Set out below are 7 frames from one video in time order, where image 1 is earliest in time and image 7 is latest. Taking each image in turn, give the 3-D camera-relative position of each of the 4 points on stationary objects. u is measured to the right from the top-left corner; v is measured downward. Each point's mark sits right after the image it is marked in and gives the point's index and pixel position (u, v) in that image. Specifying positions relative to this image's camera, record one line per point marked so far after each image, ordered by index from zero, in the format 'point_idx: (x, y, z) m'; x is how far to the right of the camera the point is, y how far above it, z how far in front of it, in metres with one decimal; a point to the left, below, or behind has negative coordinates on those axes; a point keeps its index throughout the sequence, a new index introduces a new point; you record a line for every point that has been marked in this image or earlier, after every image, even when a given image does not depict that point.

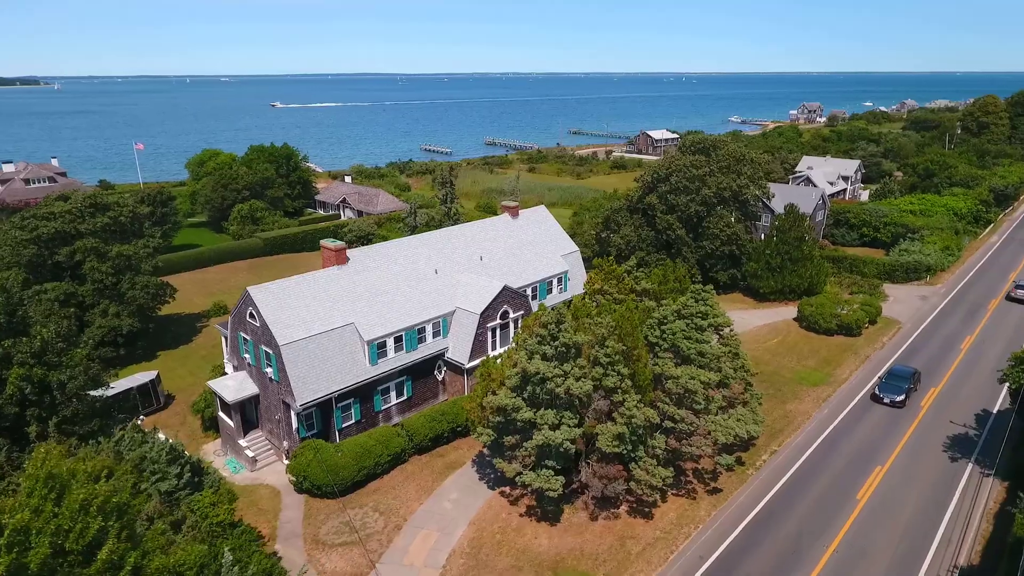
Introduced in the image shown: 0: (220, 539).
0: (-8.7, -7.5, +18.8) m
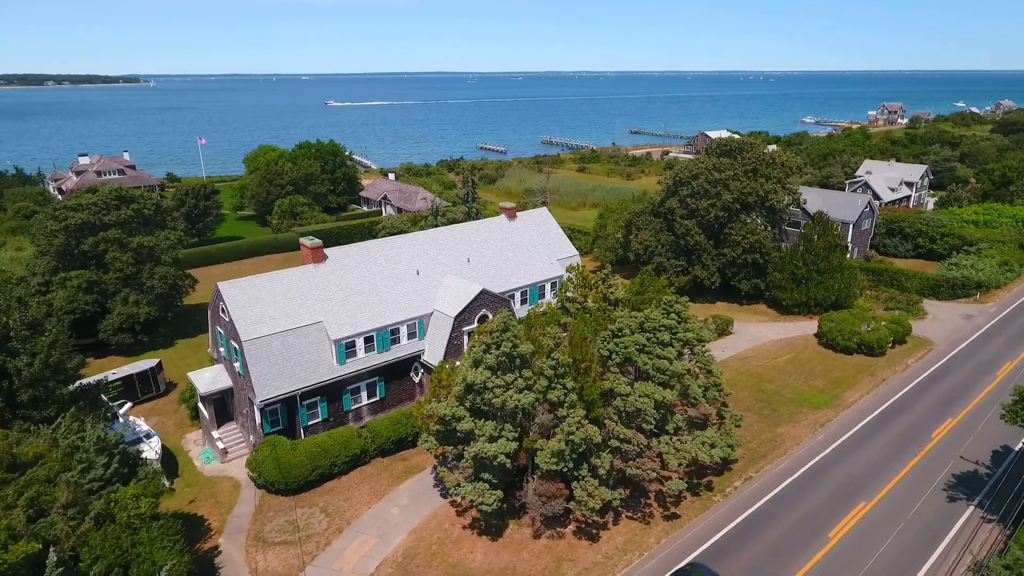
0: (-11.6, -7.4, +19.1) m
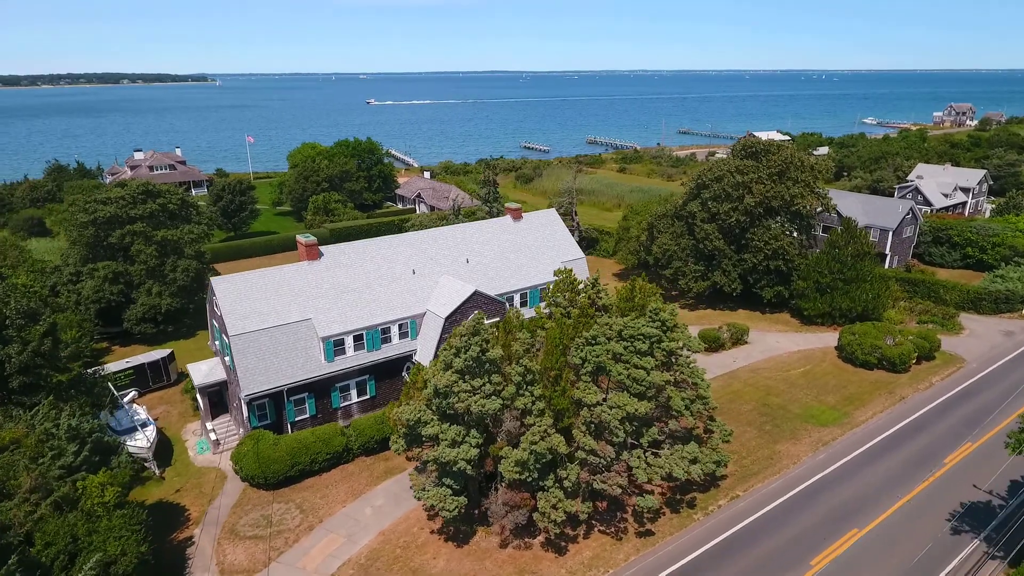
0: (-13.1, -7.2, +19.6) m
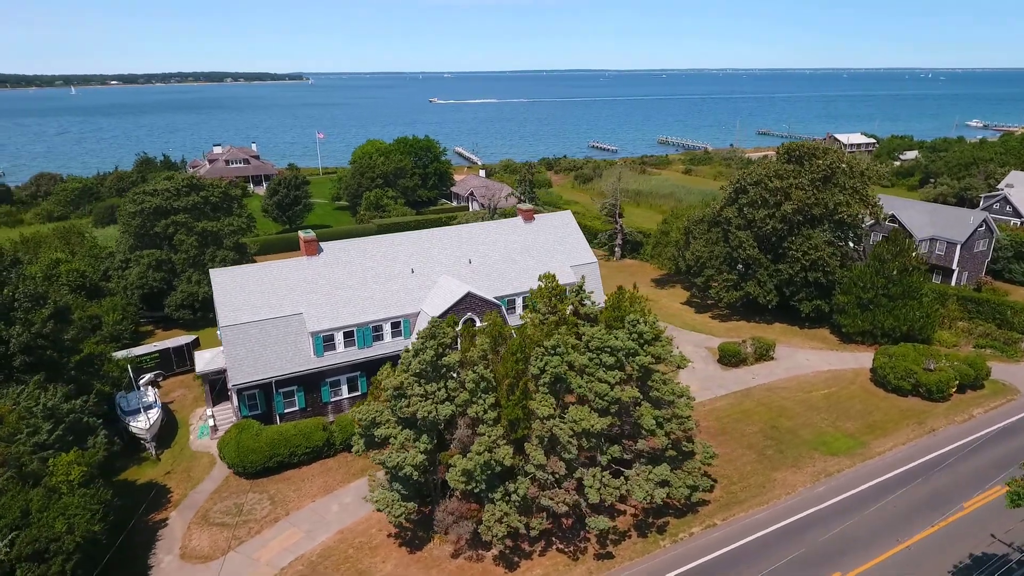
0: (-15.2, -6.8, +20.6) m
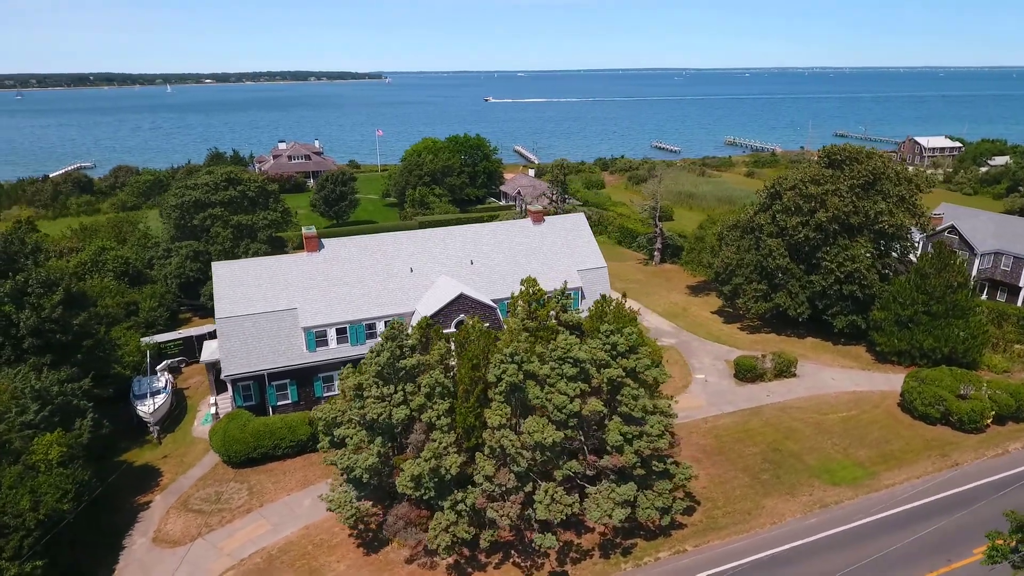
0: (-16.8, -6.4, +21.7) m
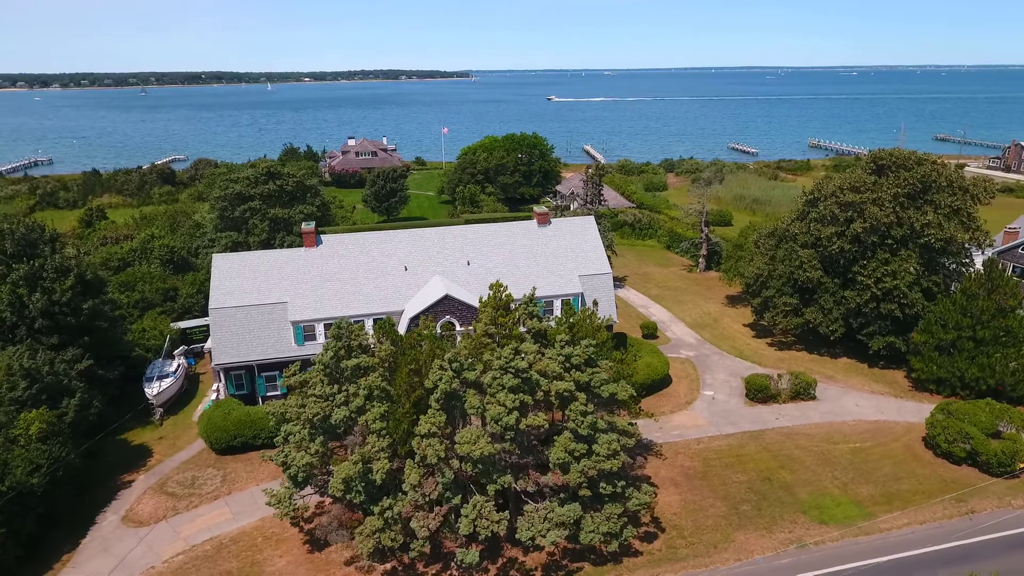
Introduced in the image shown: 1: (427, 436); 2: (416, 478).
0: (-18.8, -5.8, +23.1) m
1: (-2.6, -4.7, +20.0) m
2: (-2.9, -6.0, +19.9) m
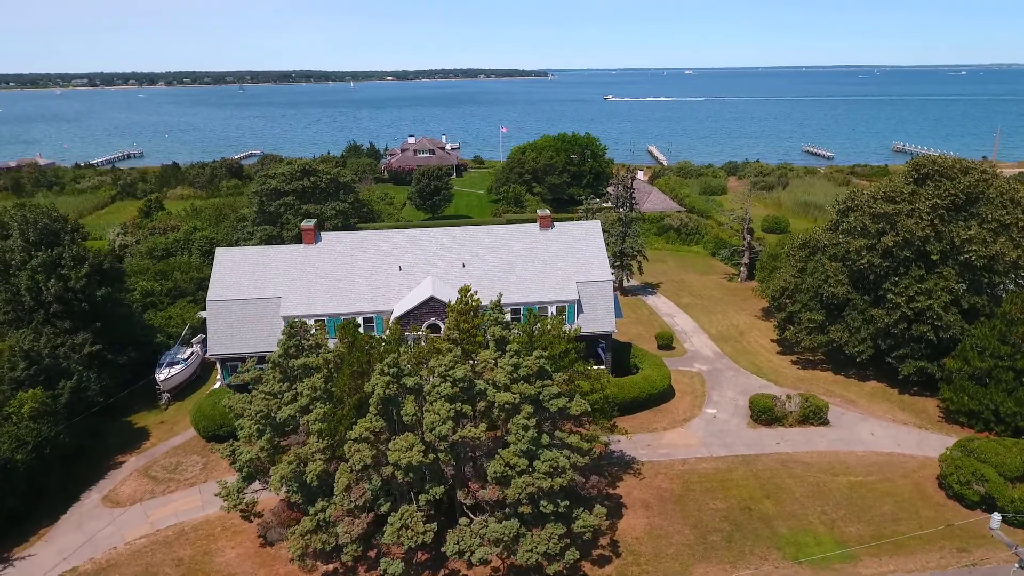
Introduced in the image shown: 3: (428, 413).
0: (-20.5, -5.3, +24.7) m
1: (-4.7, -4.8, +19.8) m
2: (-5.1, -6.1, +19.7) m
3: (-2.5, -3.9, +19.9) m
